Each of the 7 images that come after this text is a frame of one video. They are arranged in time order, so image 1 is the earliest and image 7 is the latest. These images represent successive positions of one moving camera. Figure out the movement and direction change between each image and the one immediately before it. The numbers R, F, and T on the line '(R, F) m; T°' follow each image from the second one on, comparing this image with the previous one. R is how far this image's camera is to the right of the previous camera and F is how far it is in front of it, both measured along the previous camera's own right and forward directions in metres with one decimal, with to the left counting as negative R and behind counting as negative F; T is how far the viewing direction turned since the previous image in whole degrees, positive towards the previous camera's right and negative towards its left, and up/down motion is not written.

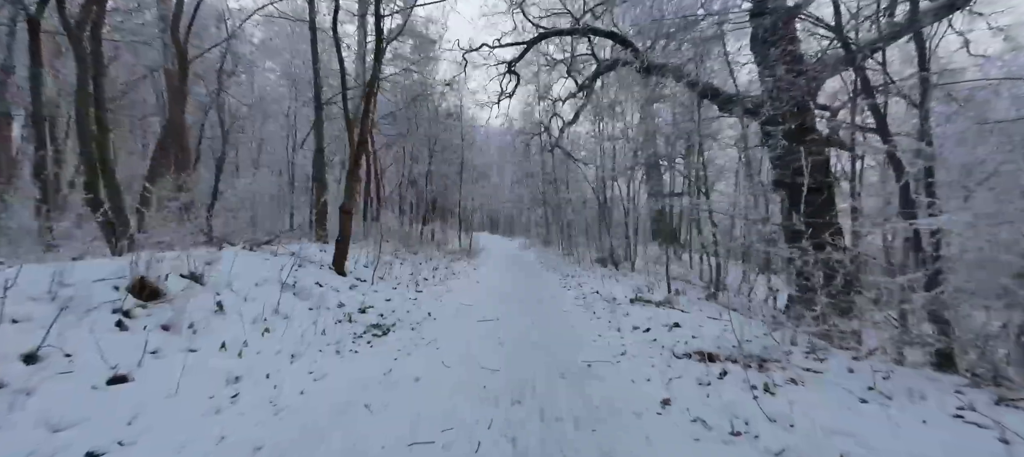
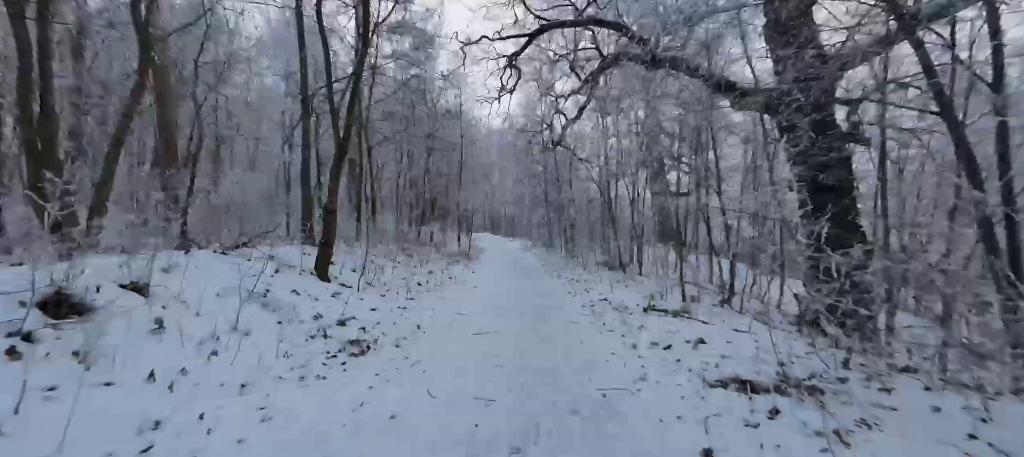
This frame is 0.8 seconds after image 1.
(0.0, +0.8) m; 0°
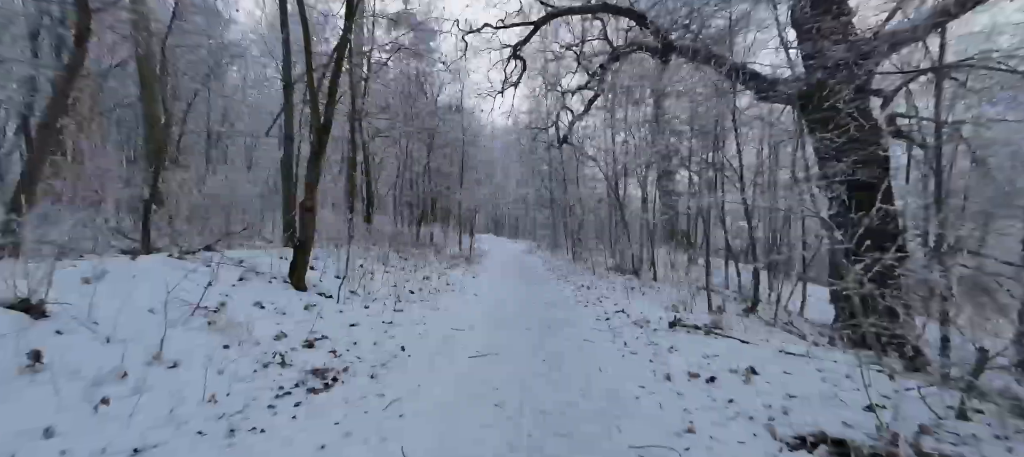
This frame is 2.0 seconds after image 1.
(0.0, +1.0) m; -1°
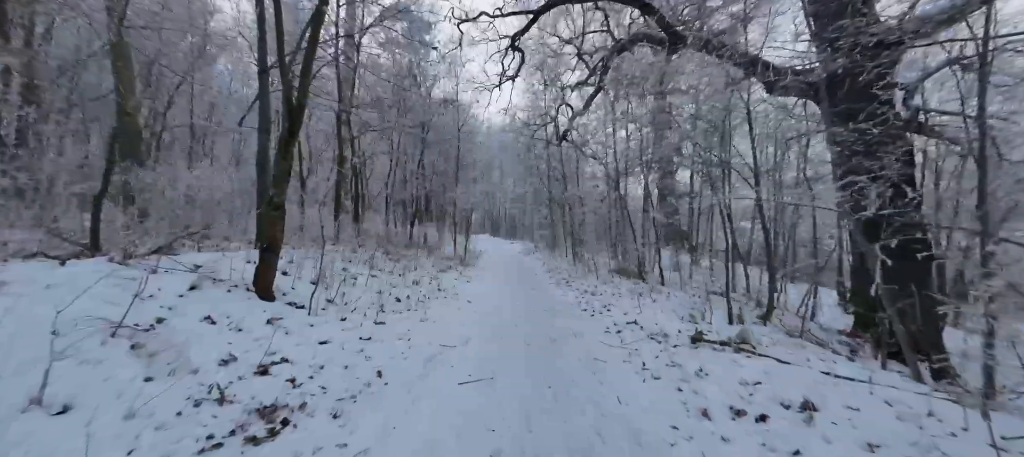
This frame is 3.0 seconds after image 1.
(0.0, +0.8) m; 0°
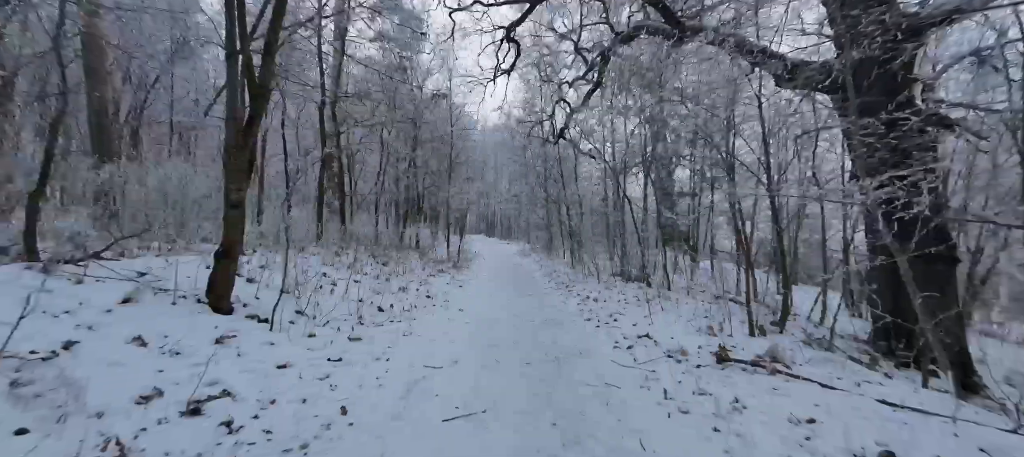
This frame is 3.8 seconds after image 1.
(0.0, +0.8) m; +1°
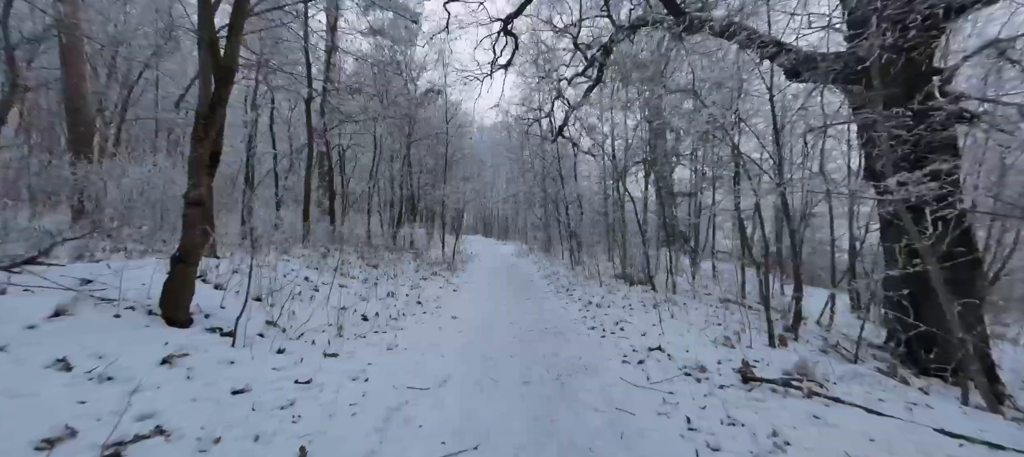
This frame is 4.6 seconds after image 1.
(0.0, +0.6) m; 0°
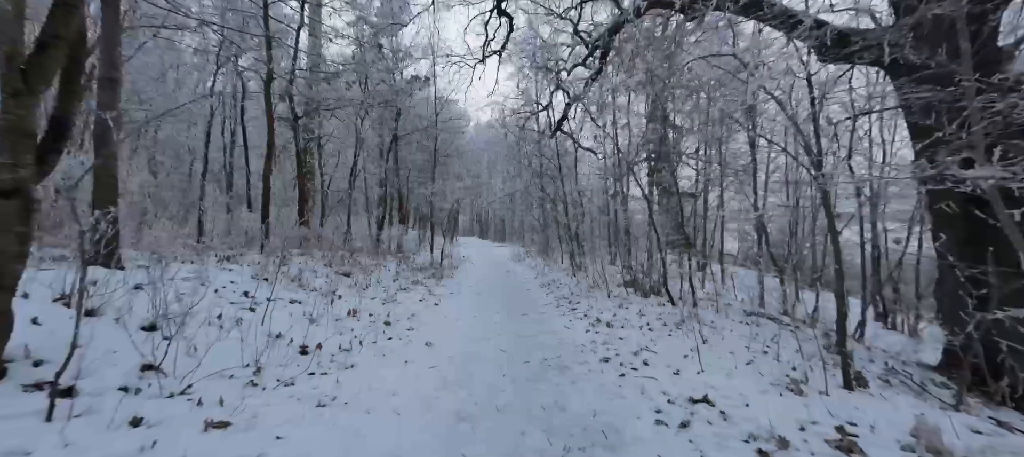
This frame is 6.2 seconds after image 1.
(+0.1, +1.5) m; 0°
